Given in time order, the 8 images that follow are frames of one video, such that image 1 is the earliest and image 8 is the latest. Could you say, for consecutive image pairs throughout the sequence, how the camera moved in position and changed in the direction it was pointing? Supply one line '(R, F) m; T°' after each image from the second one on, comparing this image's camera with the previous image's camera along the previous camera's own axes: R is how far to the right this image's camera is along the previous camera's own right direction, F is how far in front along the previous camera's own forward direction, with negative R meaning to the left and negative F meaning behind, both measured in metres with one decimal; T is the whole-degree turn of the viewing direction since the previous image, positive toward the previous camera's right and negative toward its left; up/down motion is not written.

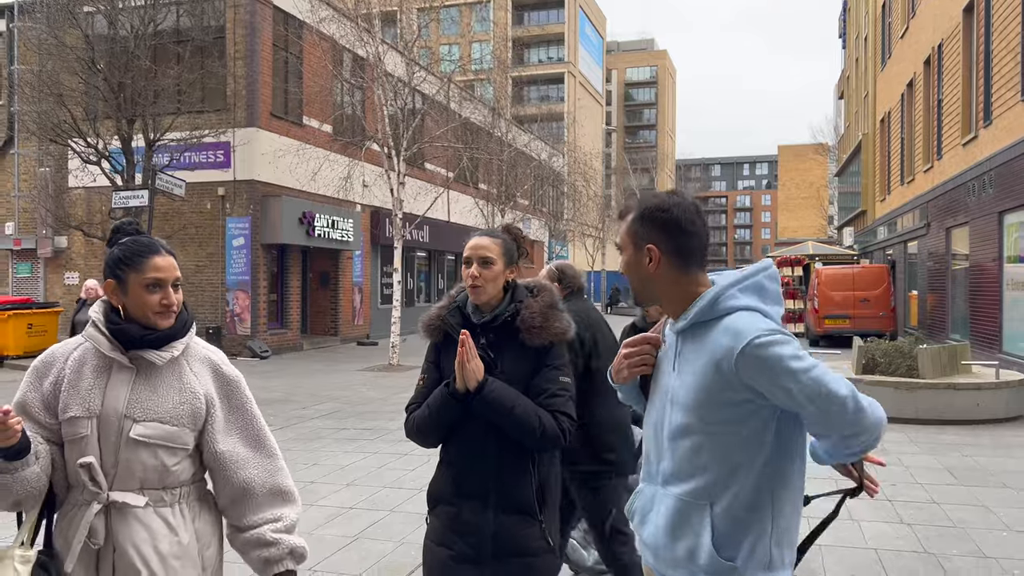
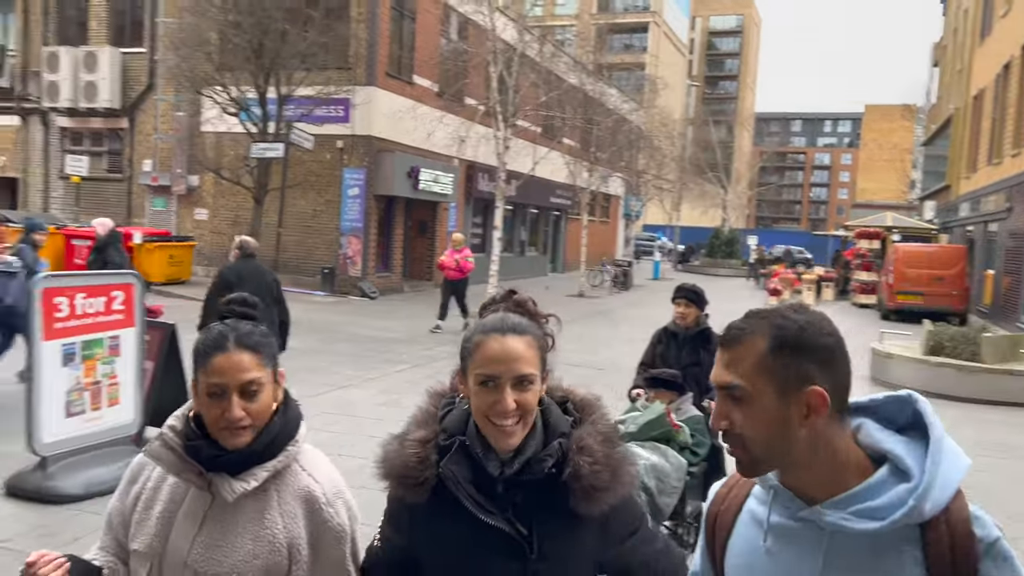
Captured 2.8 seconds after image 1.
(-0.6, -1.4) m; -4°
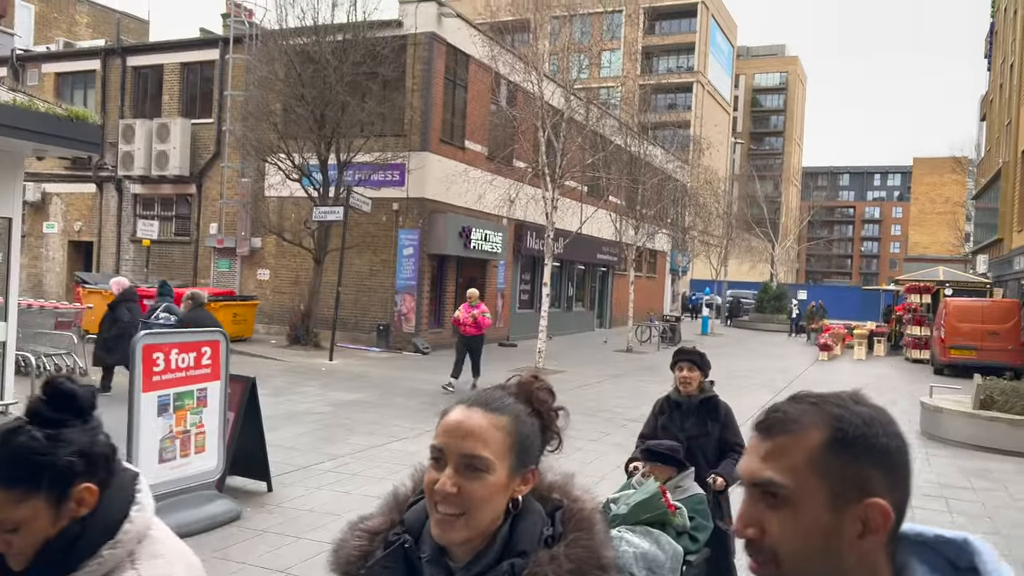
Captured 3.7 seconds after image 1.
(-0.1, -0.5) m; -3°
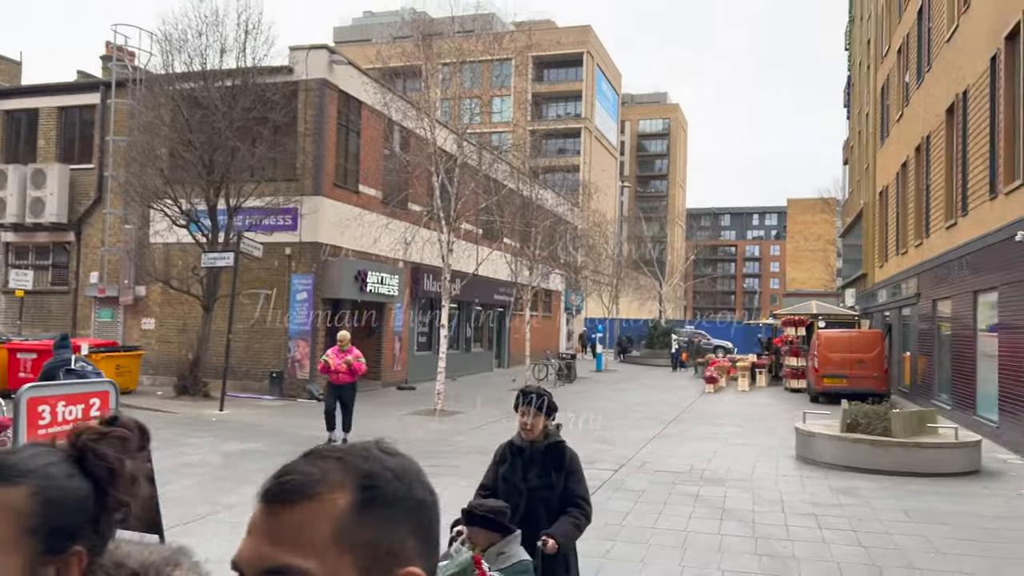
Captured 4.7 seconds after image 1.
(0.0, -0.2) m; +7°
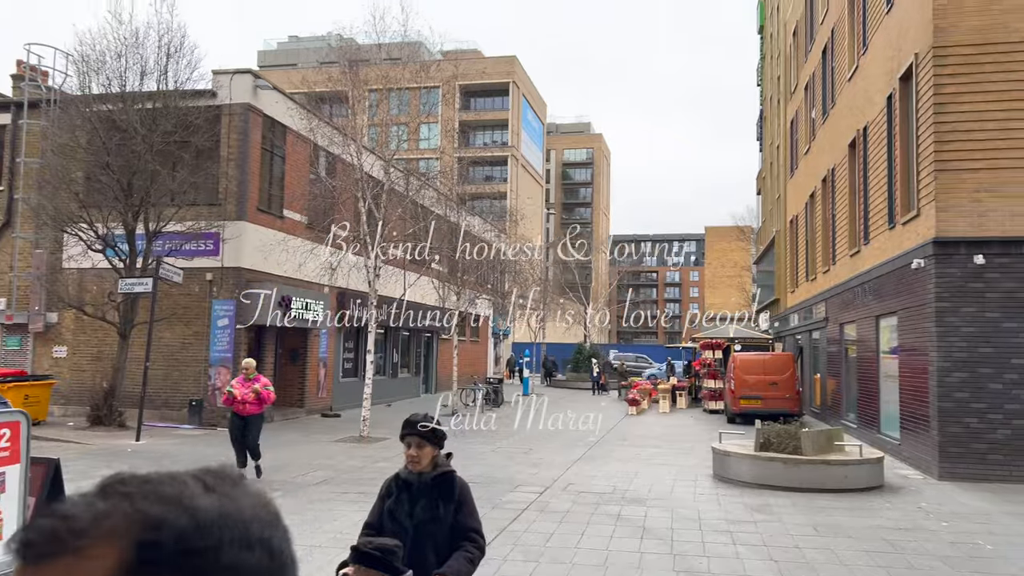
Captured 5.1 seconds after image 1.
(0.0, -0.2) m; +5°
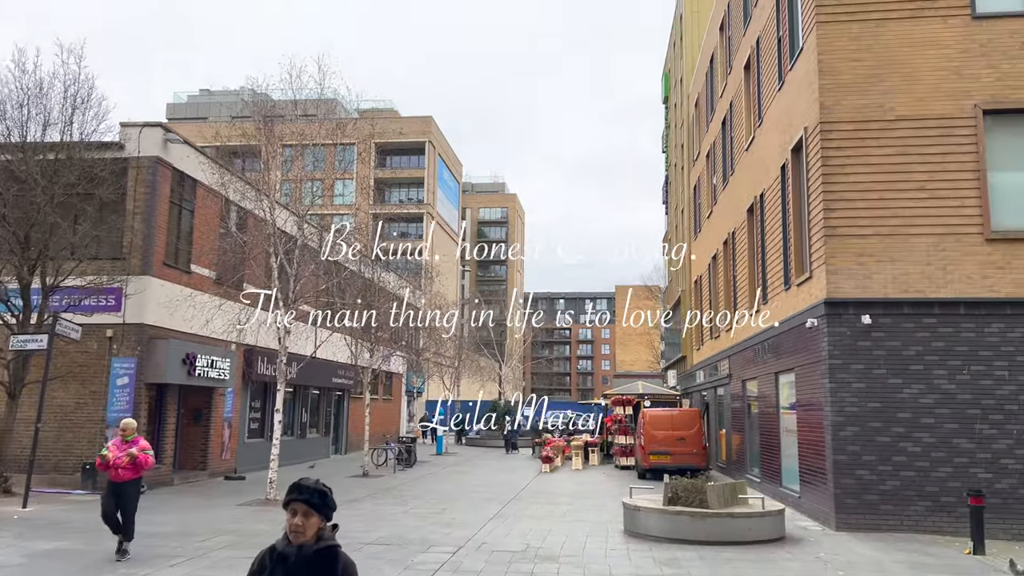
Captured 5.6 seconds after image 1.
(0.0, -0.2) m; +6°
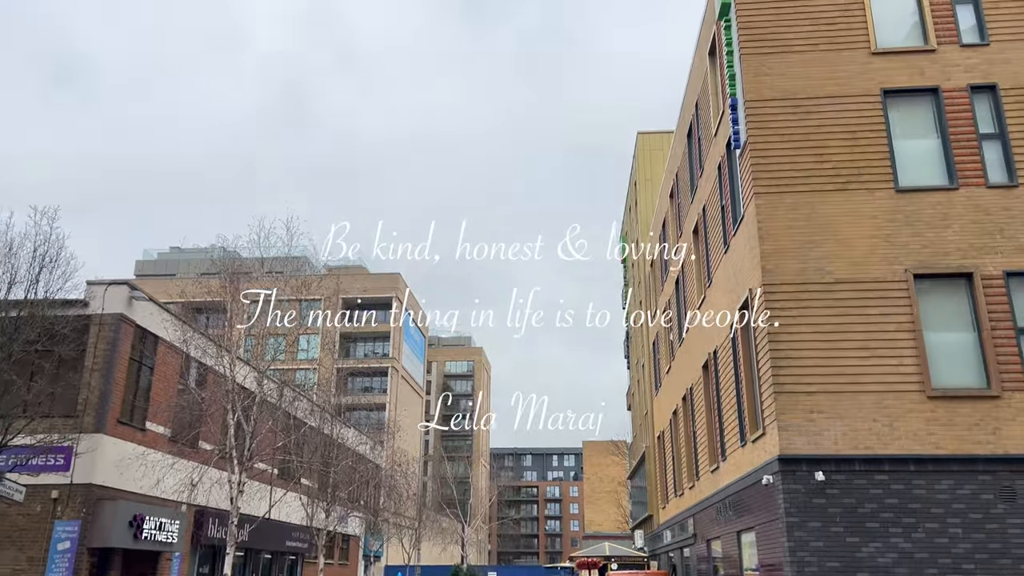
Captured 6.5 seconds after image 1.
(+0.1, -0.3) m; +2°
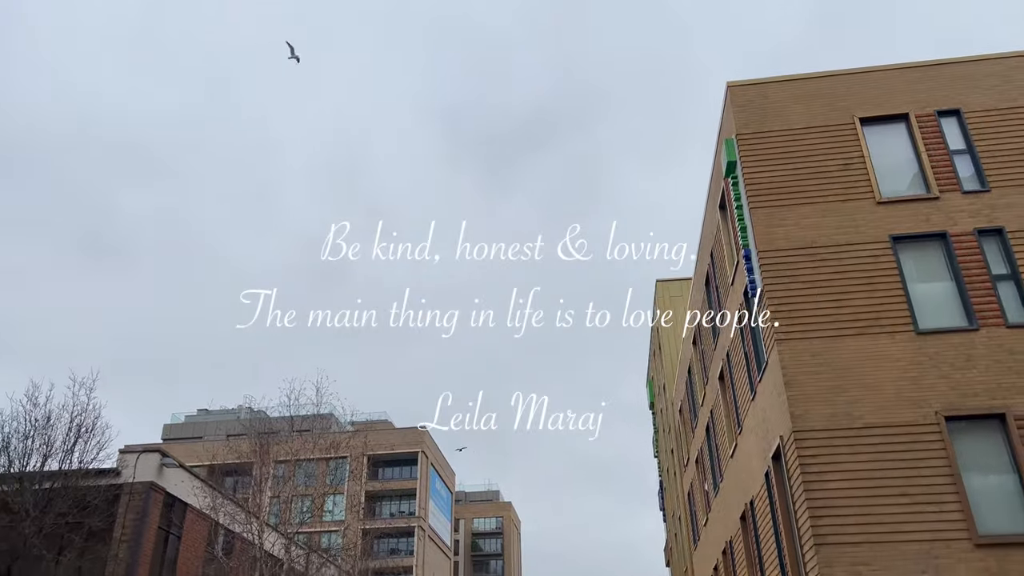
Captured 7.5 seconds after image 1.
(0.0, -0.3) m; -2°
